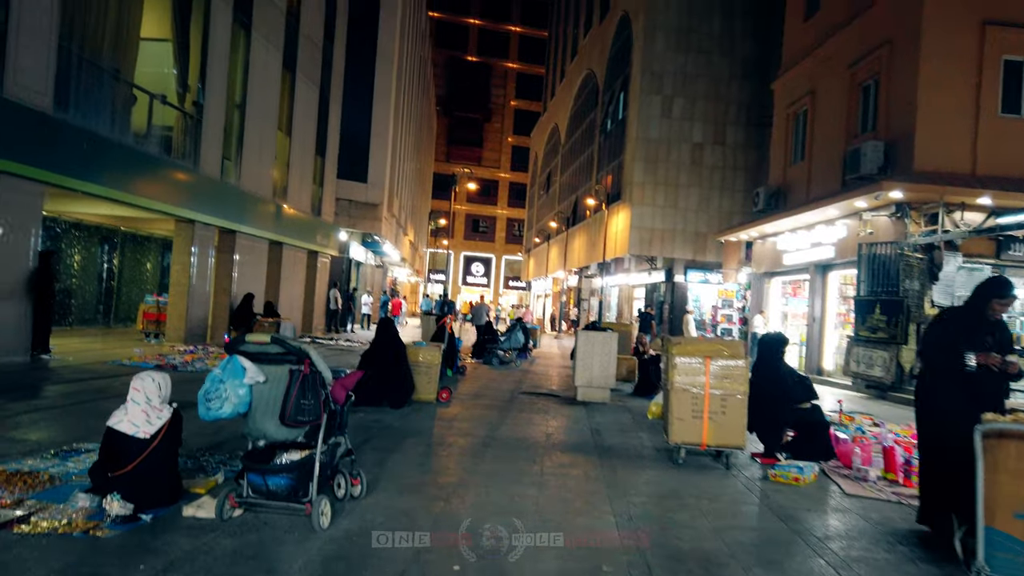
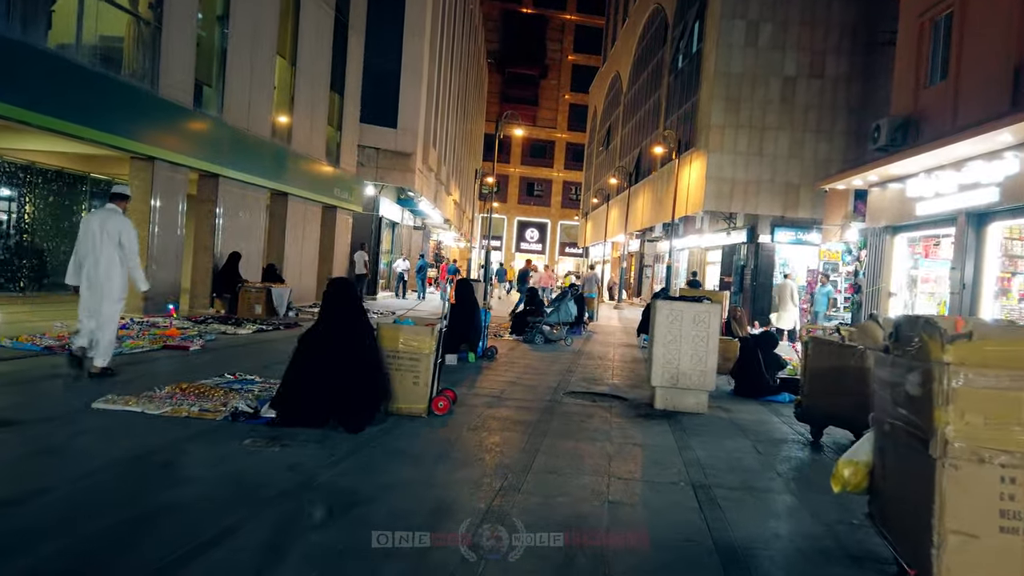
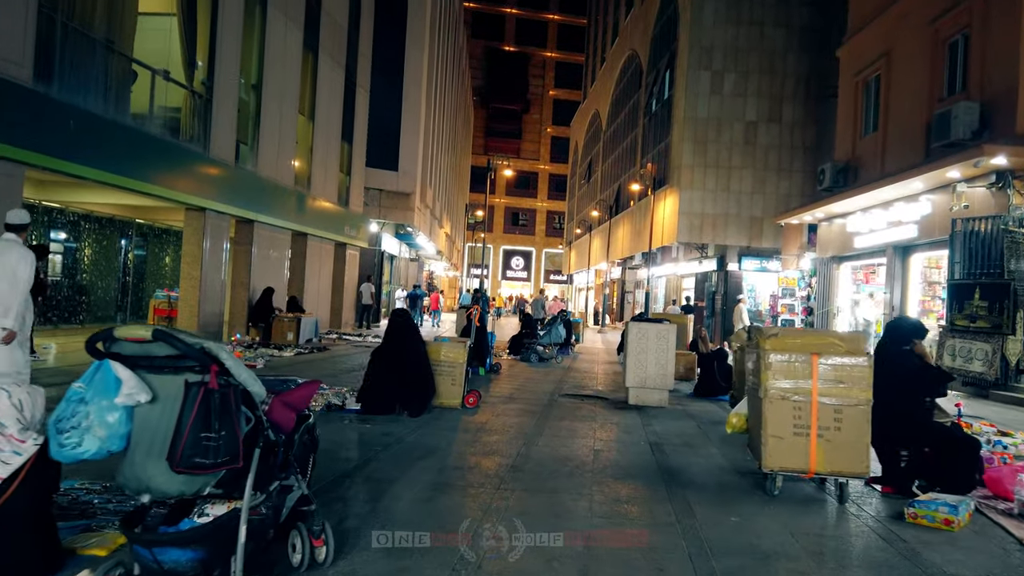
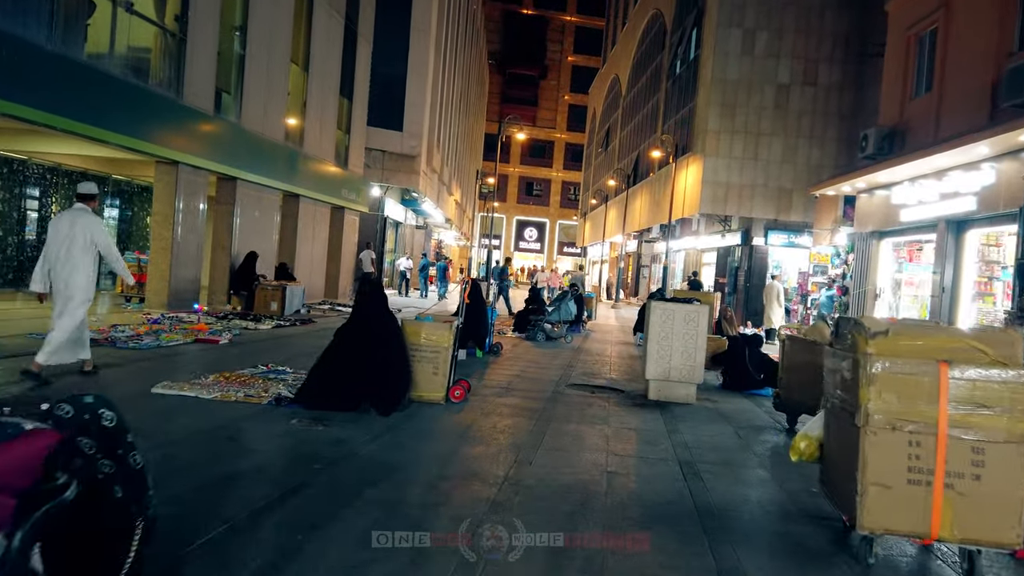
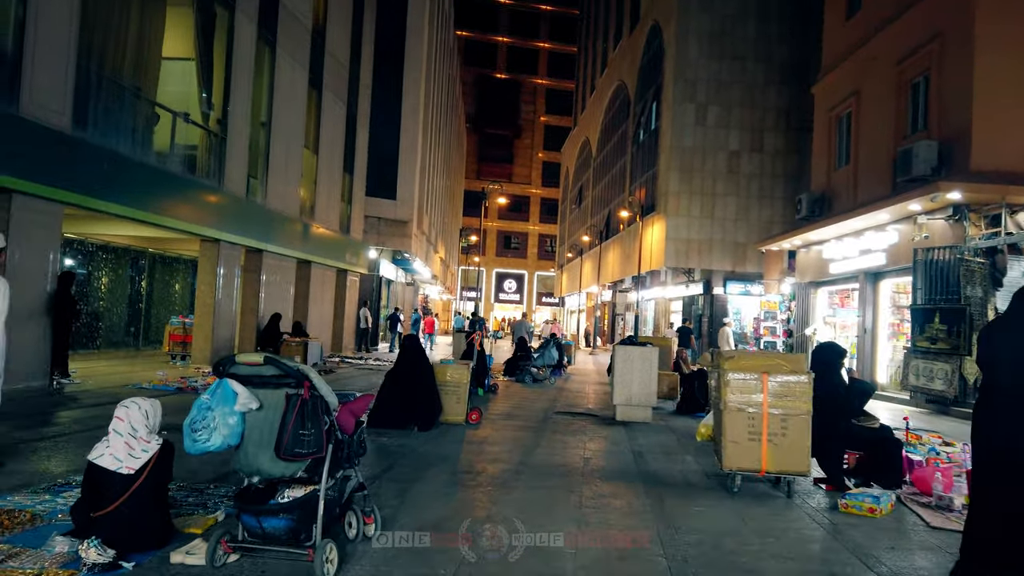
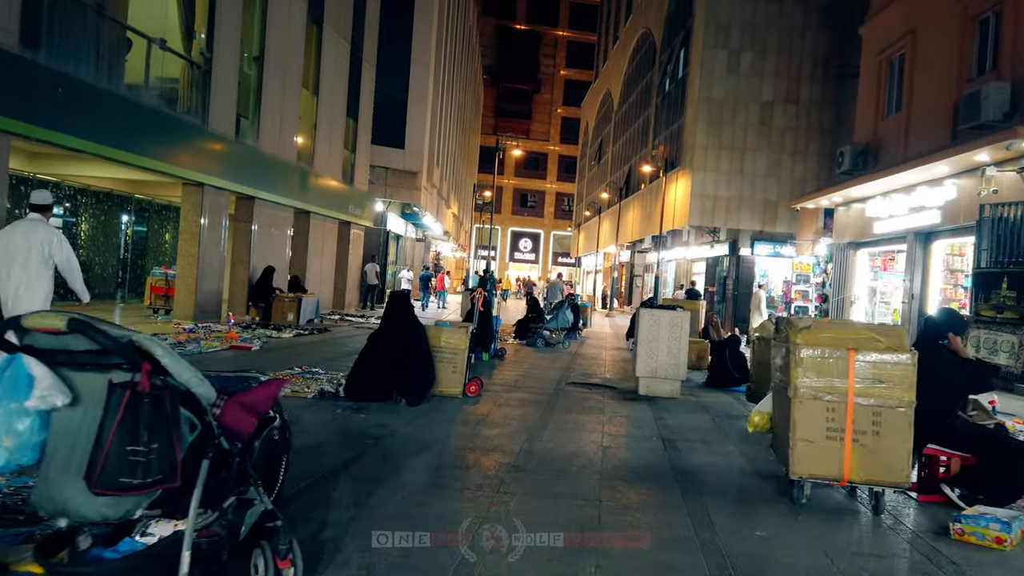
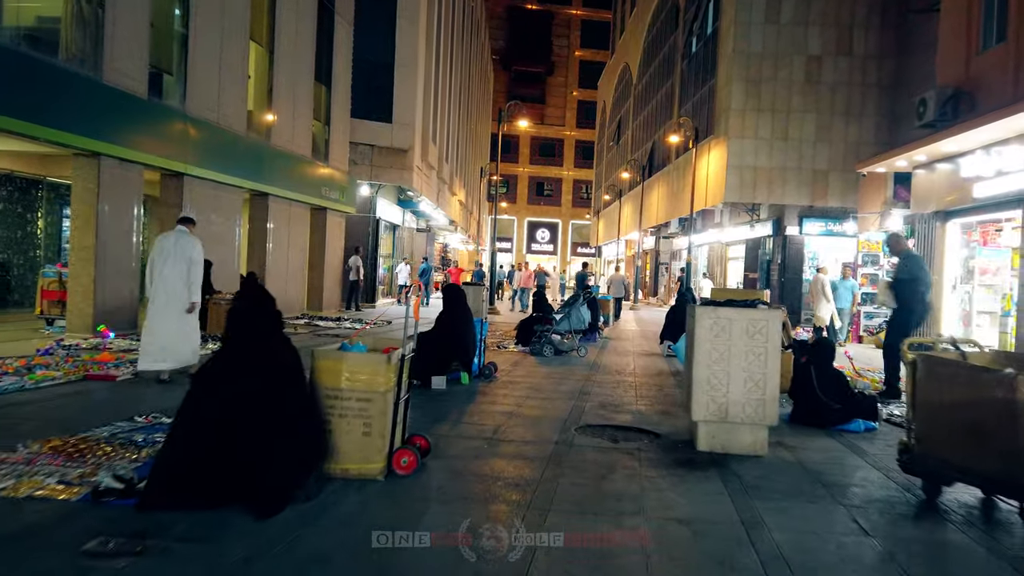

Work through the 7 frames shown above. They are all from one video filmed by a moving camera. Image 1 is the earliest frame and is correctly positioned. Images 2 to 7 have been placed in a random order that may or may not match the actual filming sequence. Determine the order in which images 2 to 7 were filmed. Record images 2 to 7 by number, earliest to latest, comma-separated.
5, 3, 6, 4, 2, 7
